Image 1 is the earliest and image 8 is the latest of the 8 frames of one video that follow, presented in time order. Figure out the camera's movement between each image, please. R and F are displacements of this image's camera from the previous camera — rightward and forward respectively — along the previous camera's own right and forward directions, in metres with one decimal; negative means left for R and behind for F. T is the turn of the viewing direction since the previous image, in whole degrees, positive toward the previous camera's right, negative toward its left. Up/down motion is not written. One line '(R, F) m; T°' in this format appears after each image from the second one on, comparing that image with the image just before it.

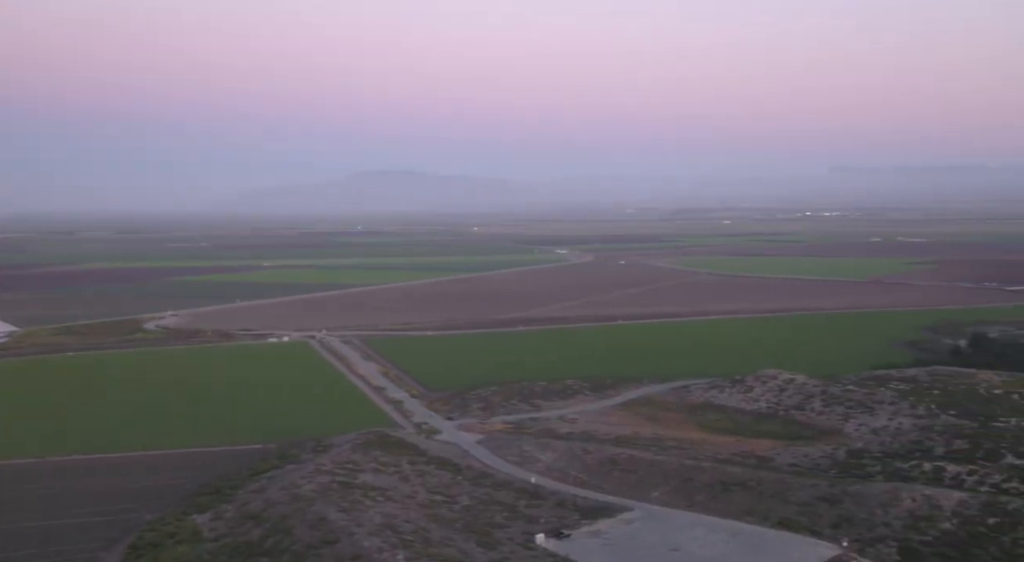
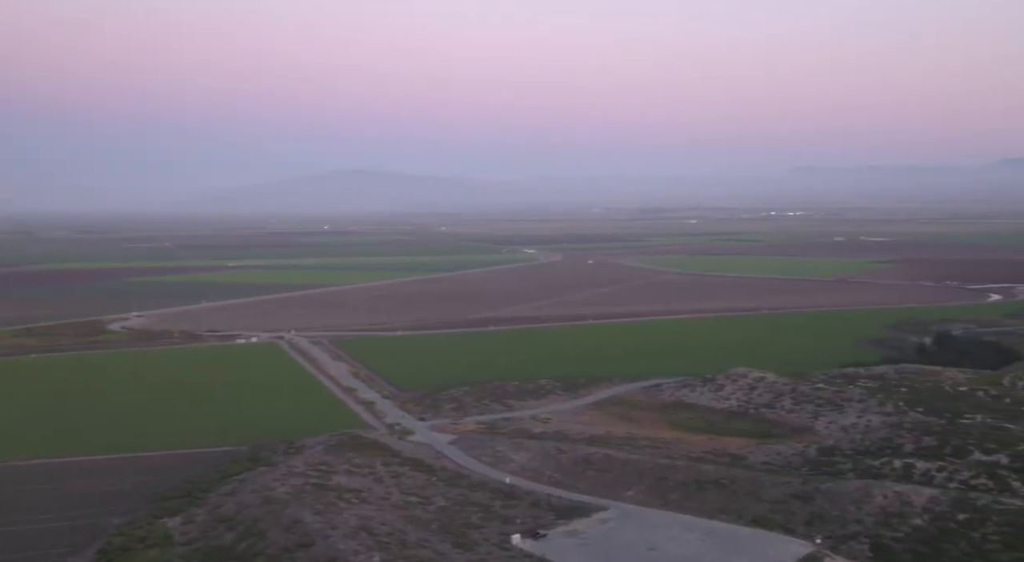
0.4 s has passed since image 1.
(+8.2, +1.9) m; +1°
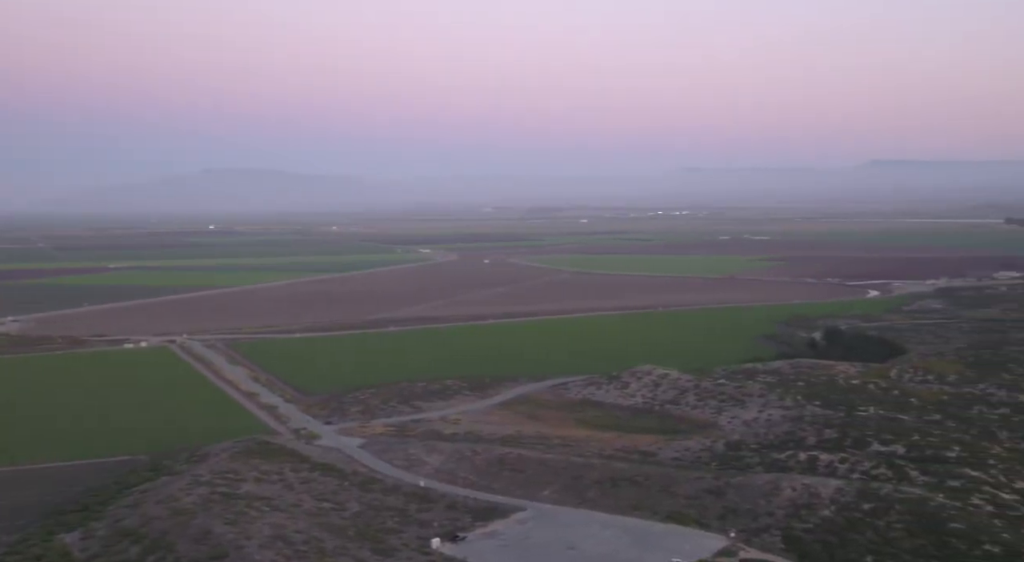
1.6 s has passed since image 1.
(-0.2, +0.1) m; +6°
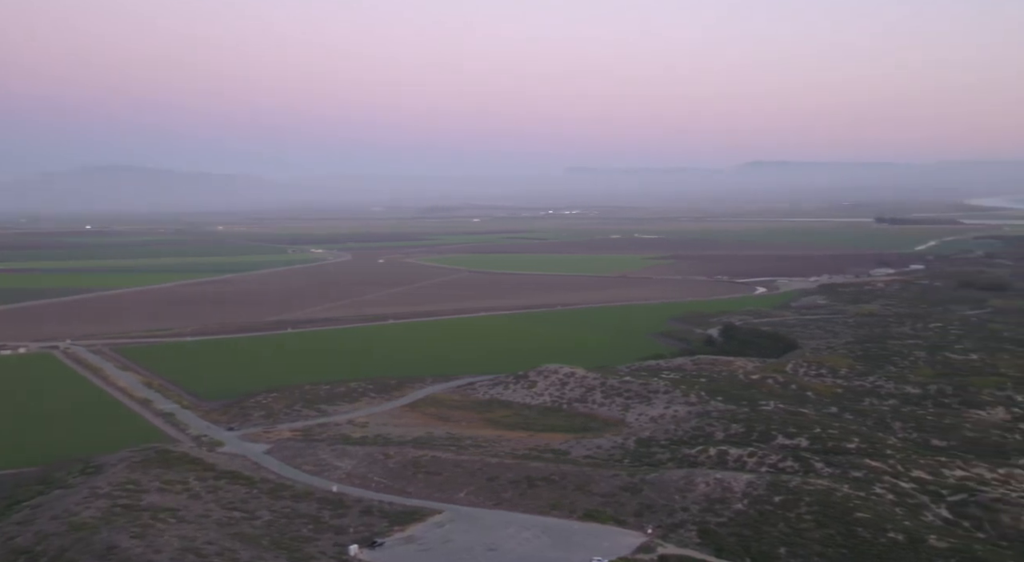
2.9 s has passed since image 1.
(-0.2, +0.1) m; +6°
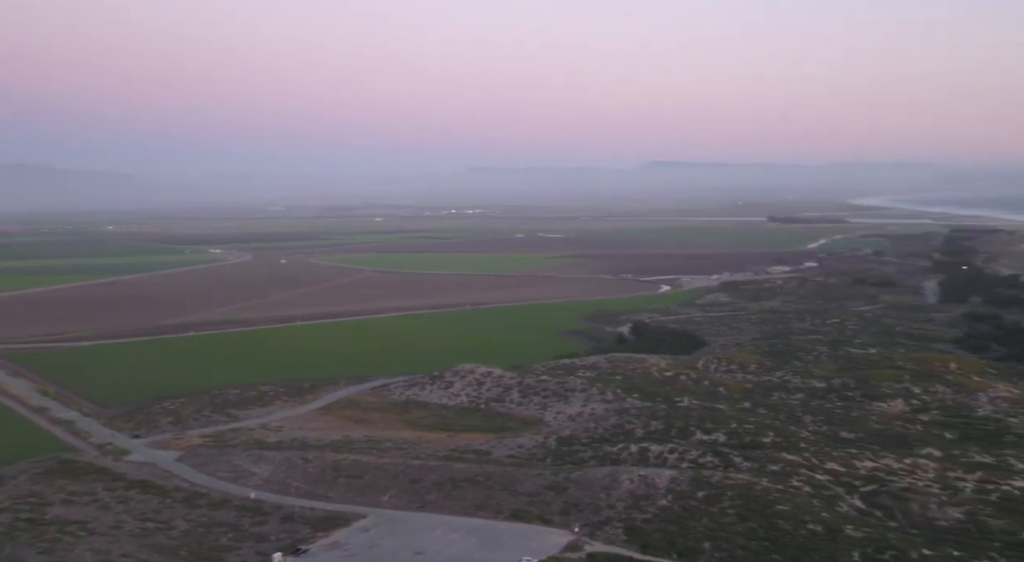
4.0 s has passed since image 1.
(-0.2, 0.0) m; +6°
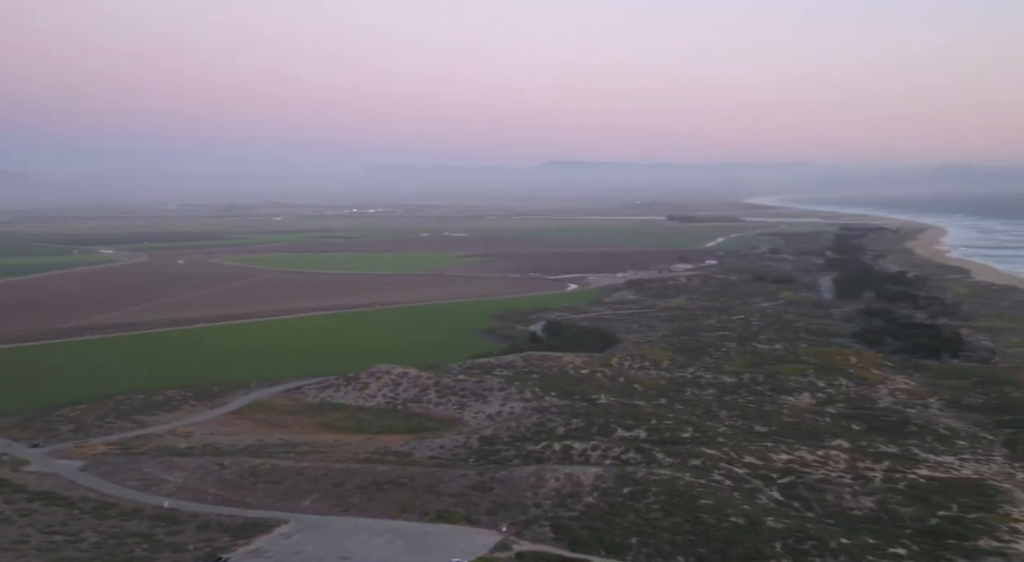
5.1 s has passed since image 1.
(-0.2, 0.0) m; +6°
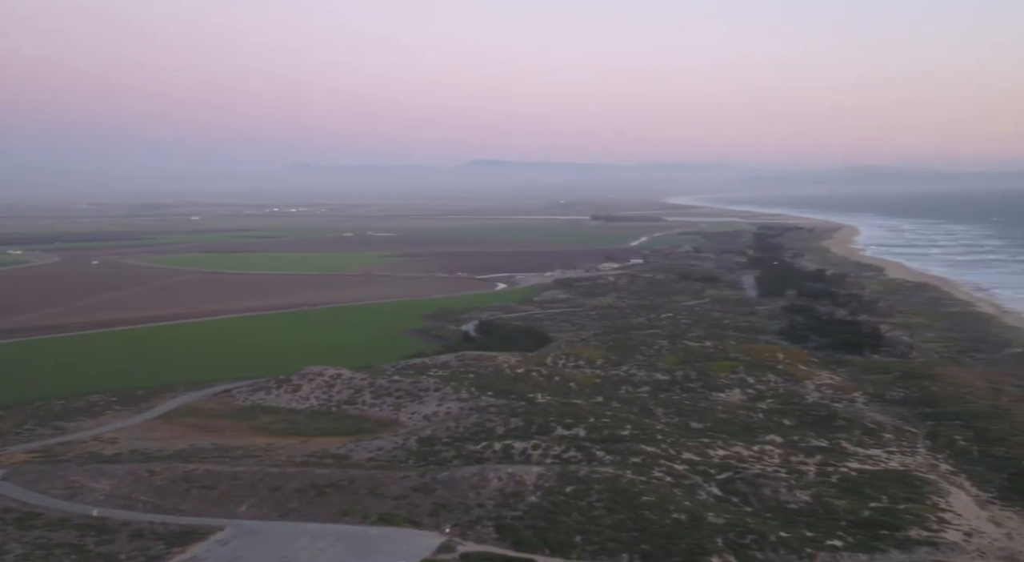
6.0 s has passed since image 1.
(-0.1, 0.0) m; +4°
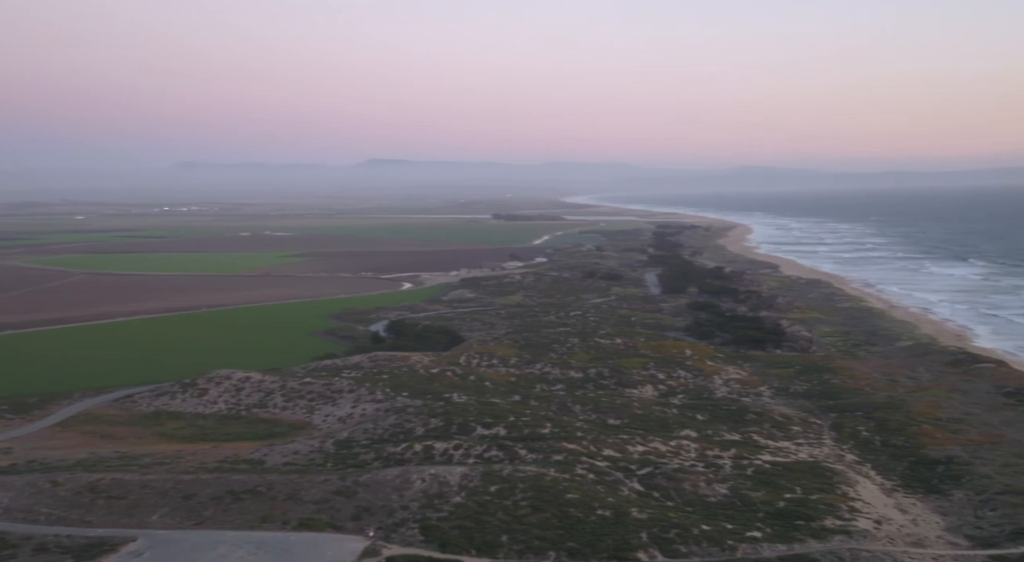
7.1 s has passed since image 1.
(-0.1, -0.1) m; +6°
